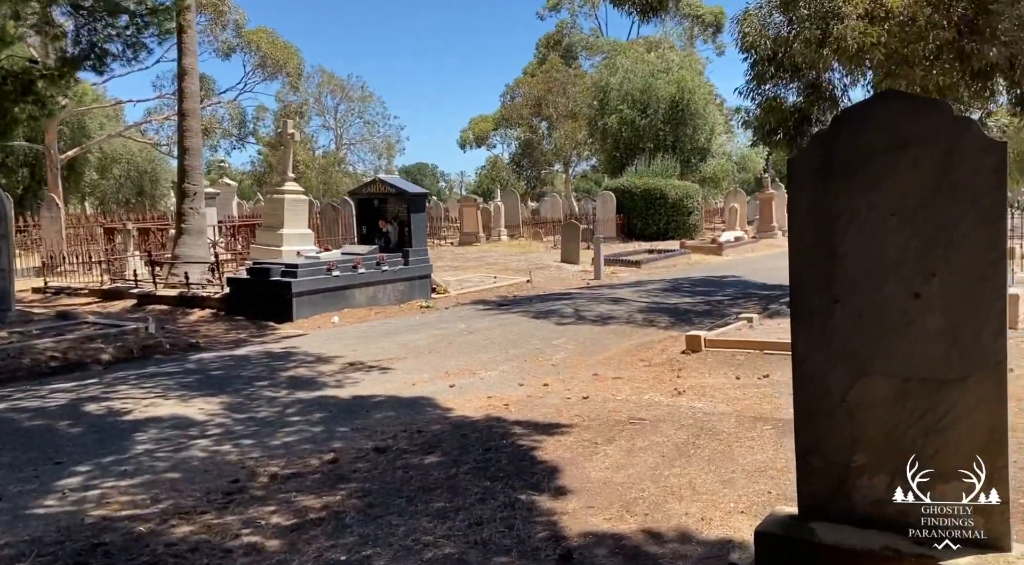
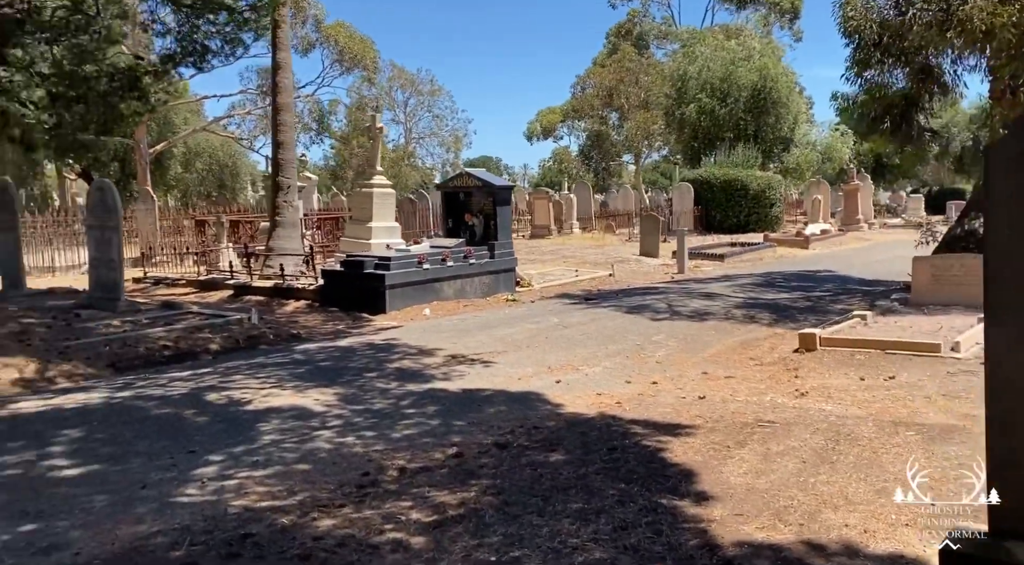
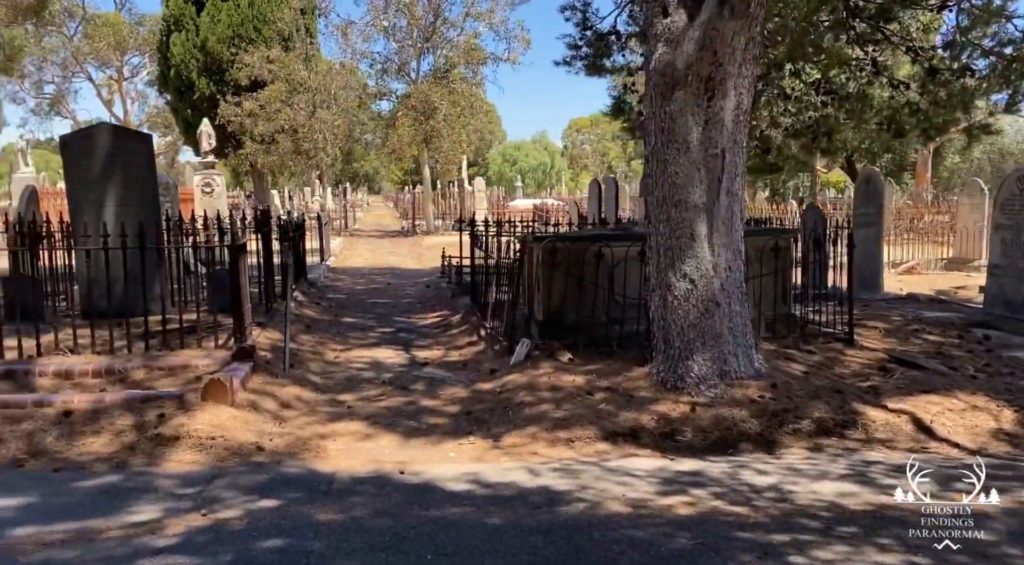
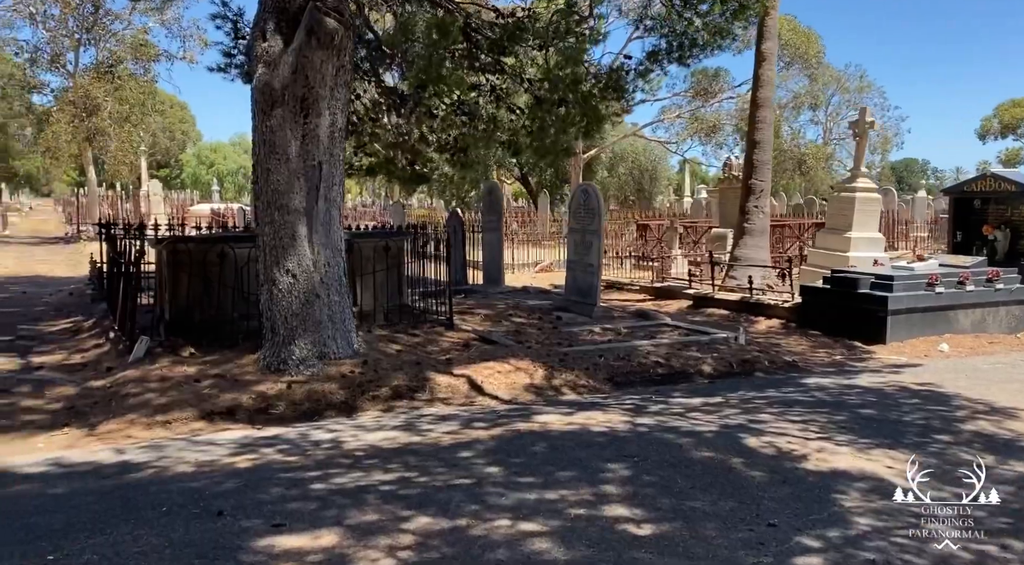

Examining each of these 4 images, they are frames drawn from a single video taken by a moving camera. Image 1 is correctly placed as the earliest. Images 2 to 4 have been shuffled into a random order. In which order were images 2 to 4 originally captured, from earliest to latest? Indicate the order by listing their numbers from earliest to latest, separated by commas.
2, 4, 3
